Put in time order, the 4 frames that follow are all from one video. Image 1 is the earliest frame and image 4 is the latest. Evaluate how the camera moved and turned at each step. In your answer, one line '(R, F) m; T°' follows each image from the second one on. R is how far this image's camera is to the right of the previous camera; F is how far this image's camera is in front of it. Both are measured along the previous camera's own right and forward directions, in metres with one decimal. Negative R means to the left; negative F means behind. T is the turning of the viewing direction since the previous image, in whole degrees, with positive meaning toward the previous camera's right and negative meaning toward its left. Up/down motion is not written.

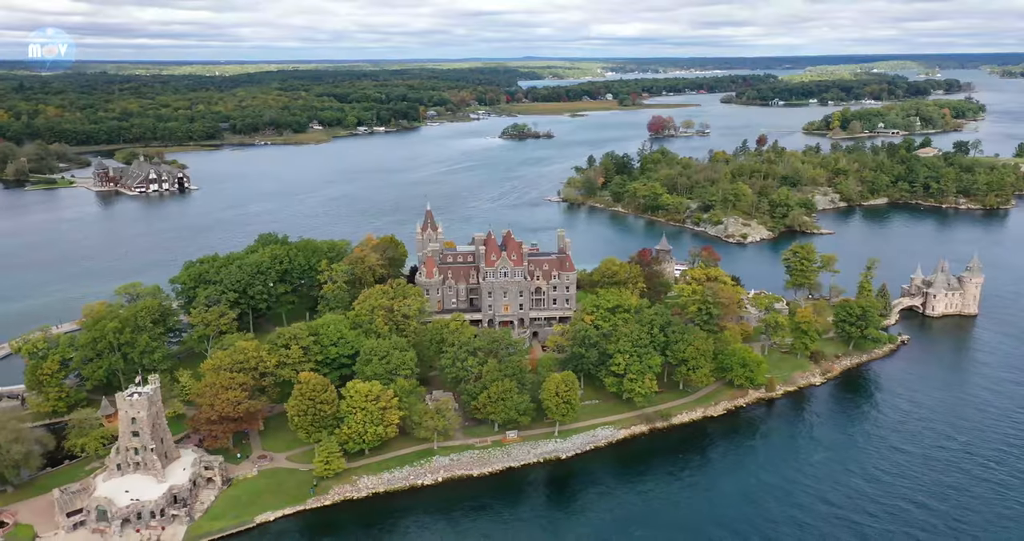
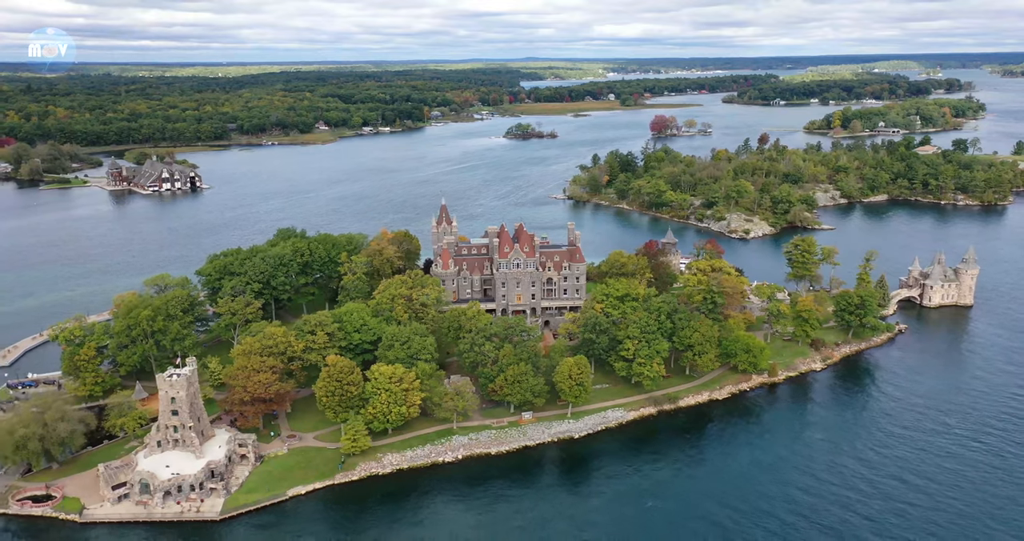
(-0.9, -2.4) m; 0°
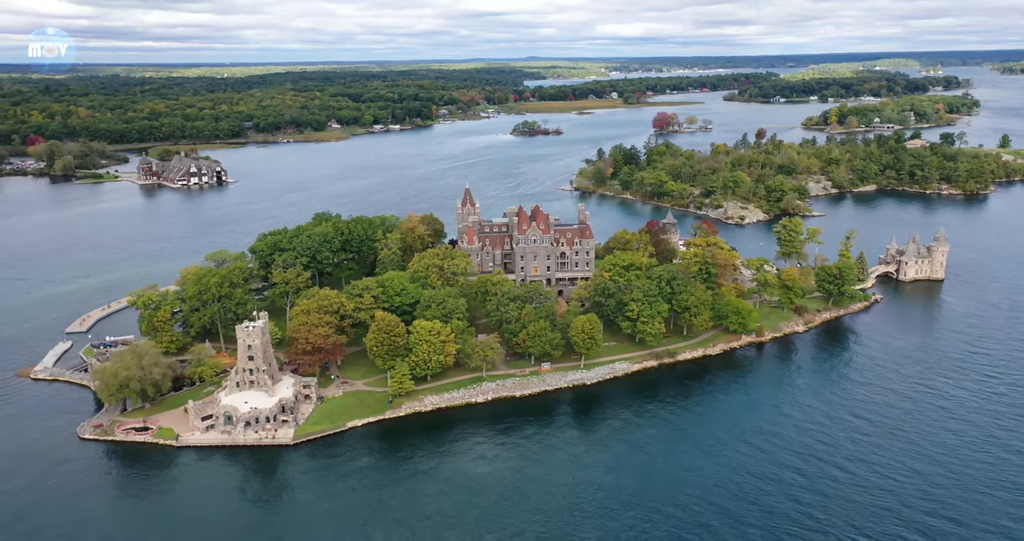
(-1.4, -7.7) m; 0°
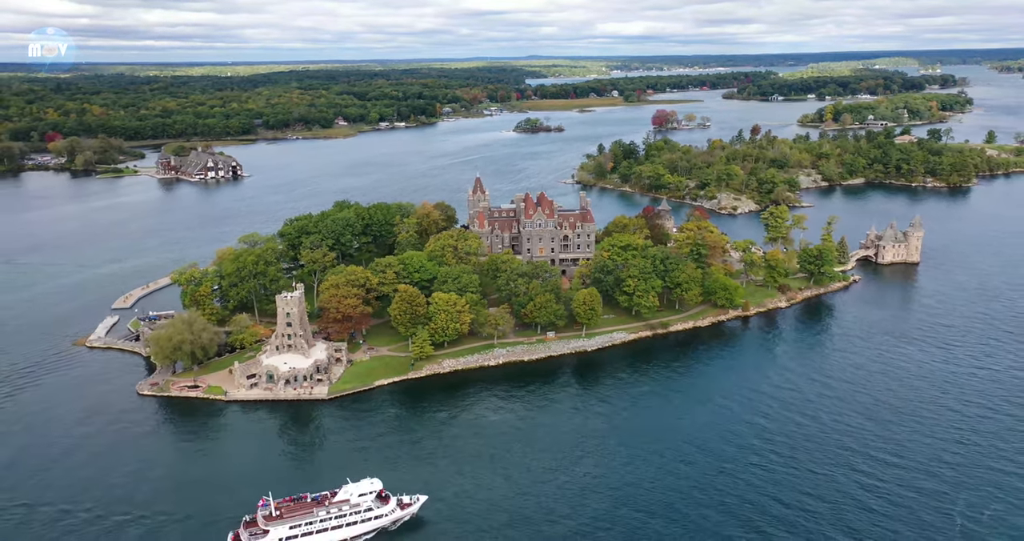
(-0.7, -6.1) m; 0°
